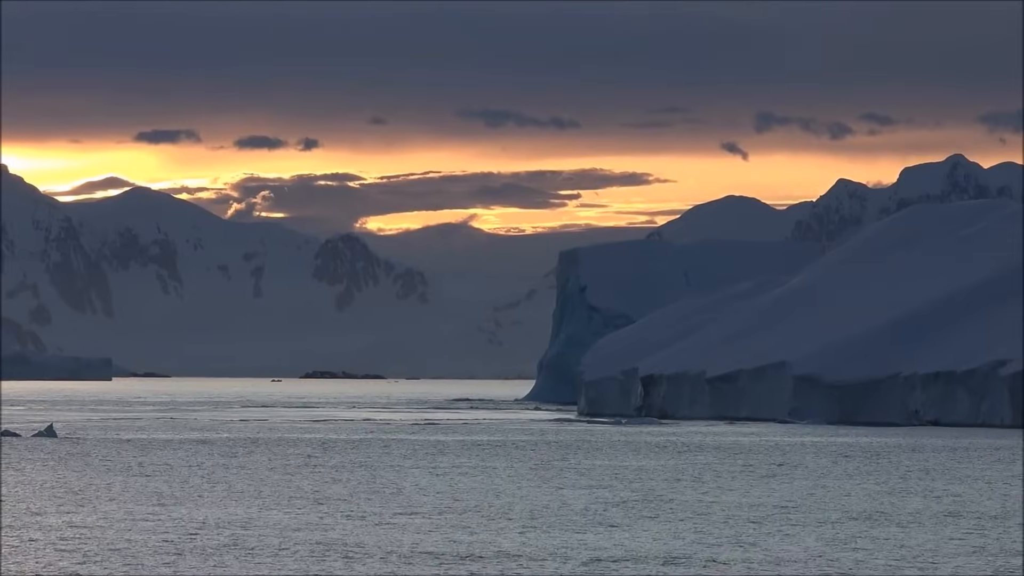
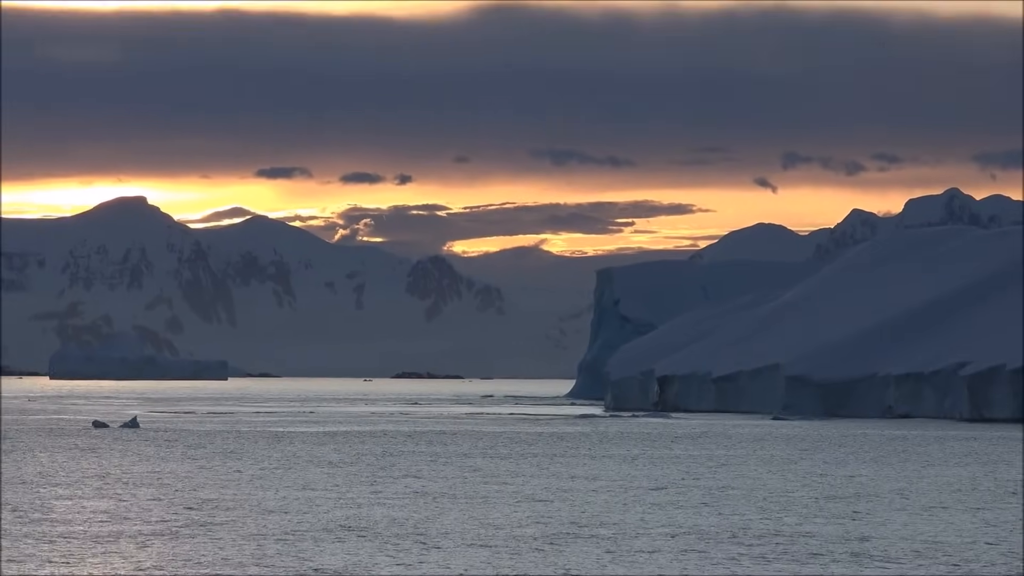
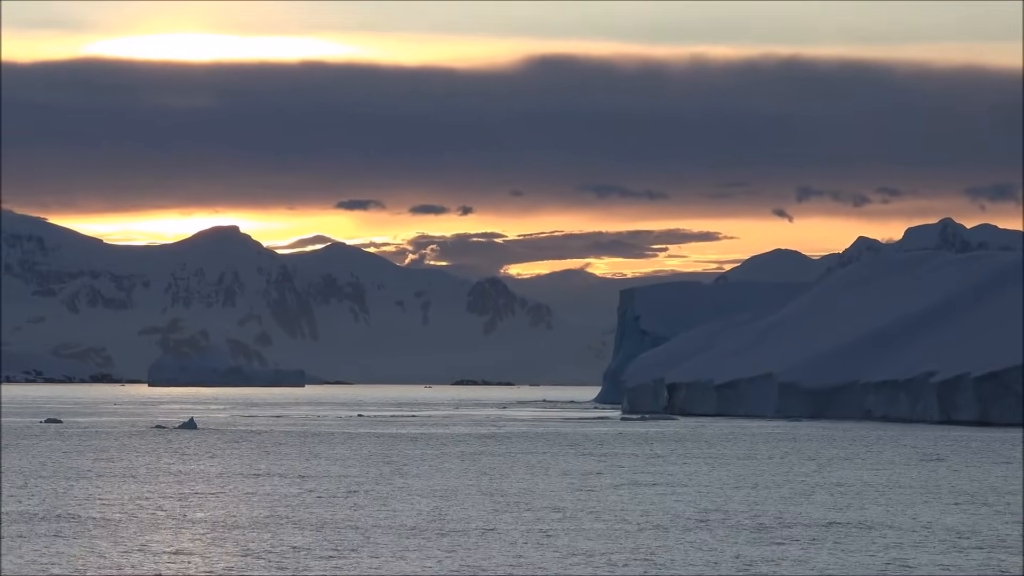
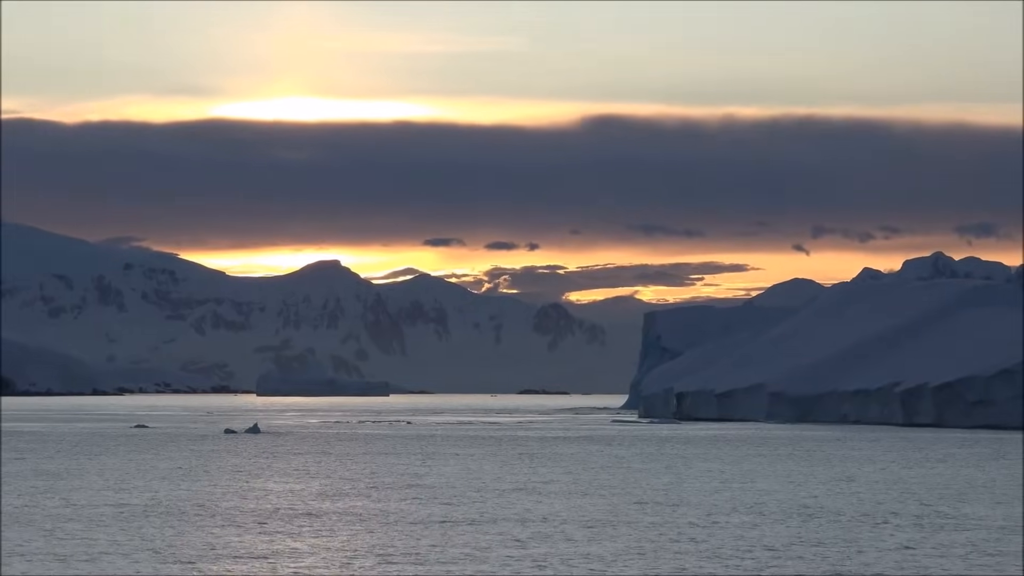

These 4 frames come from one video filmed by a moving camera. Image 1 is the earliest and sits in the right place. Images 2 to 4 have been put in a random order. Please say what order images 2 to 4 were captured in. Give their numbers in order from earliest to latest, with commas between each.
2, 3, 4
